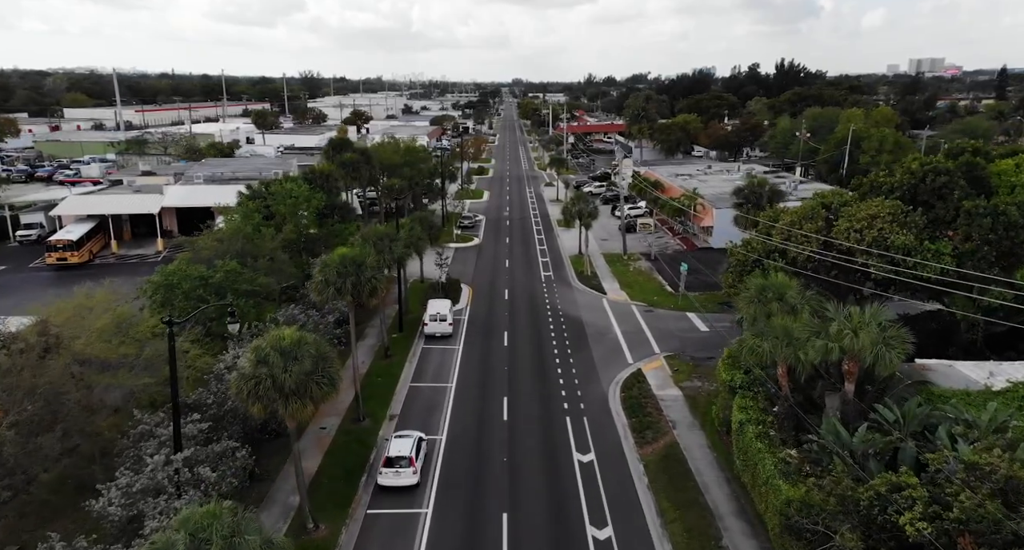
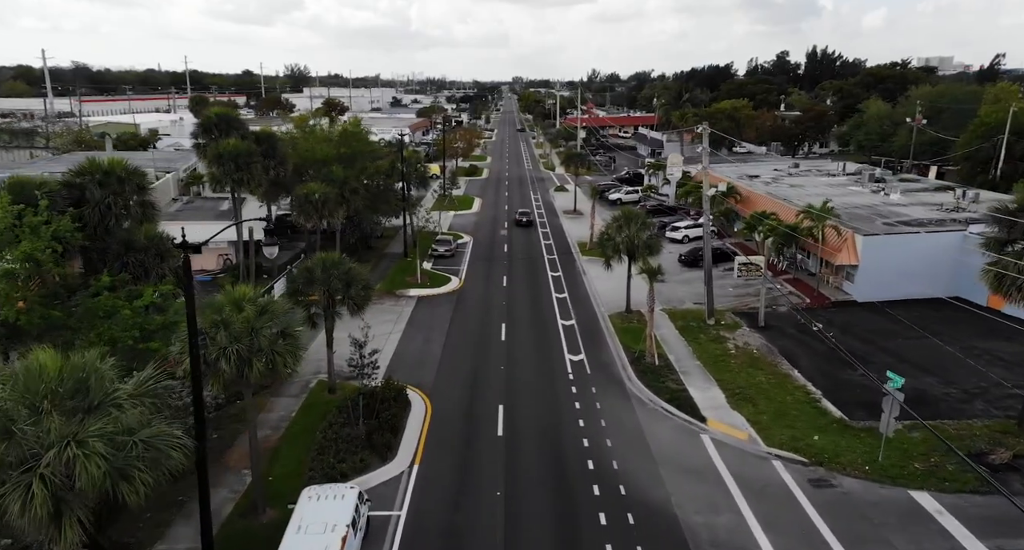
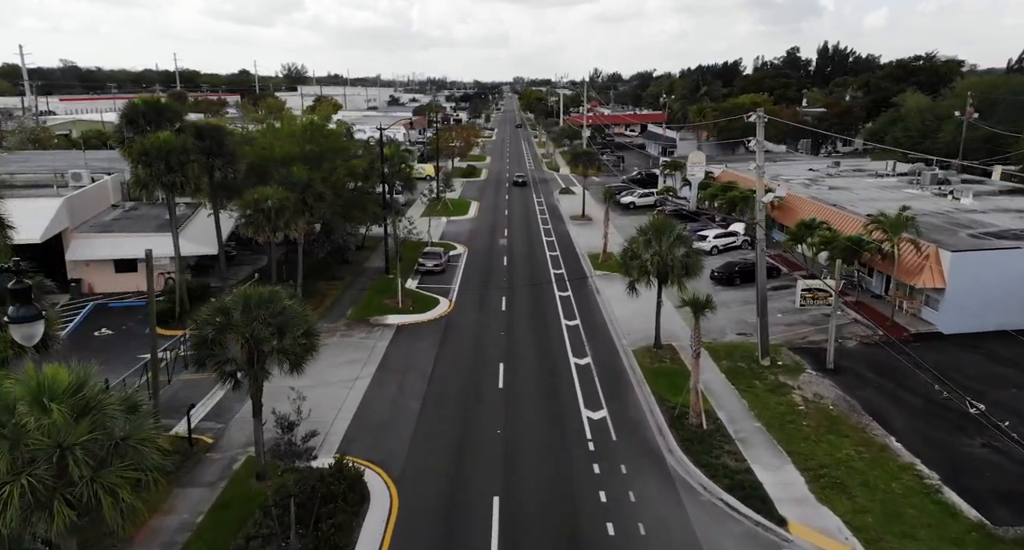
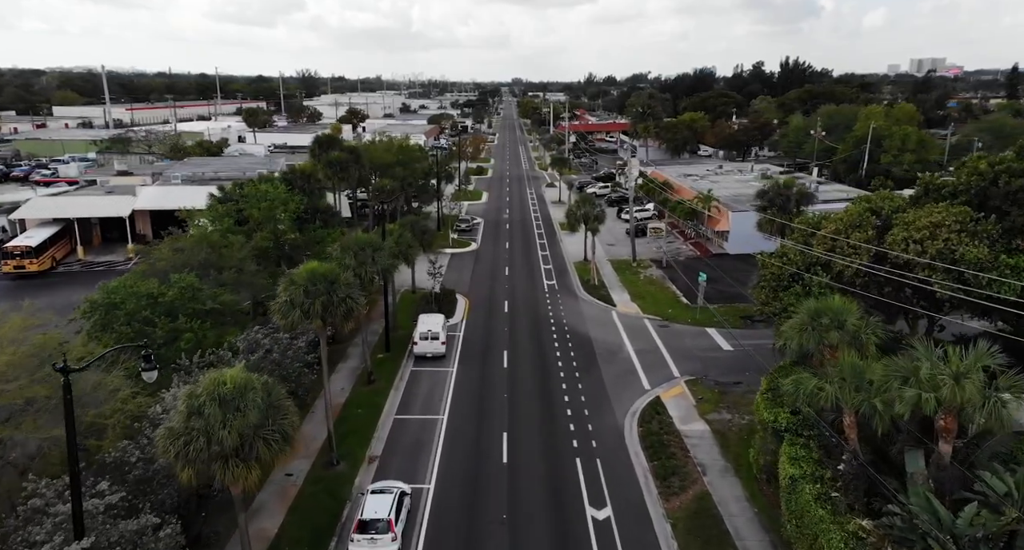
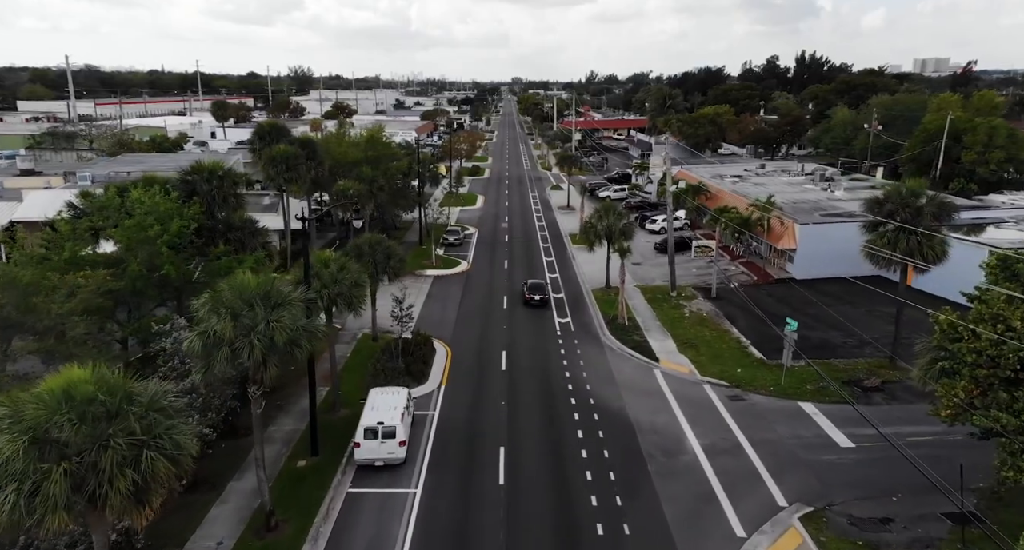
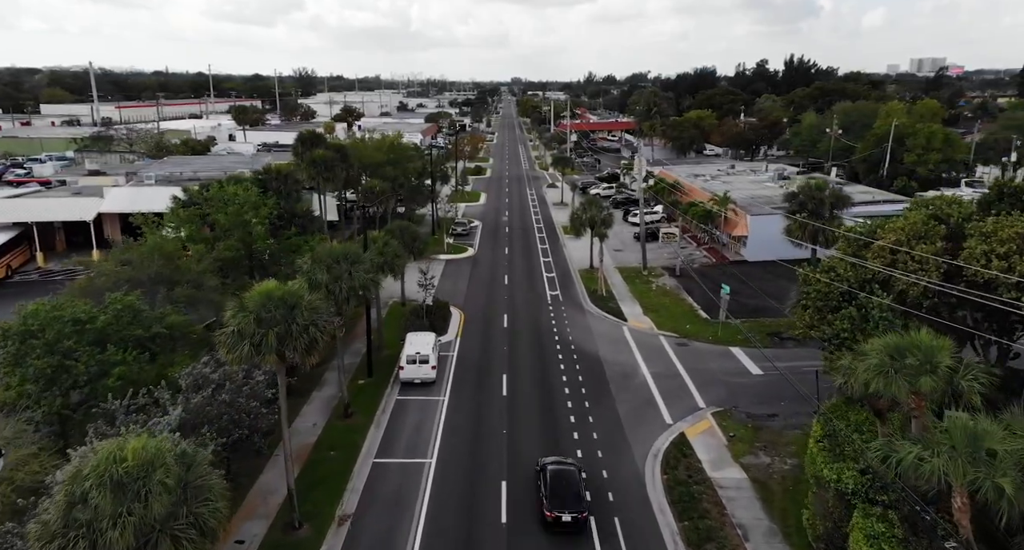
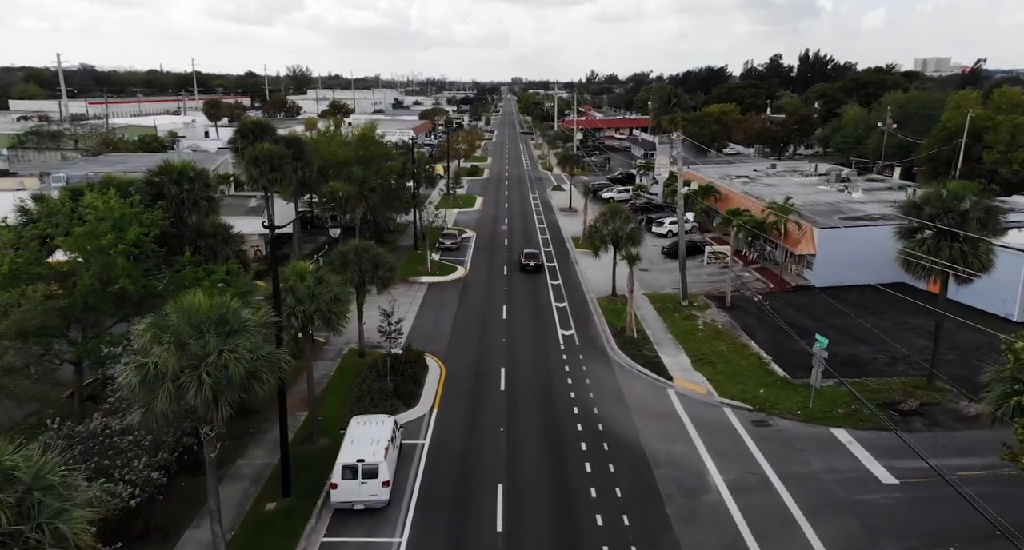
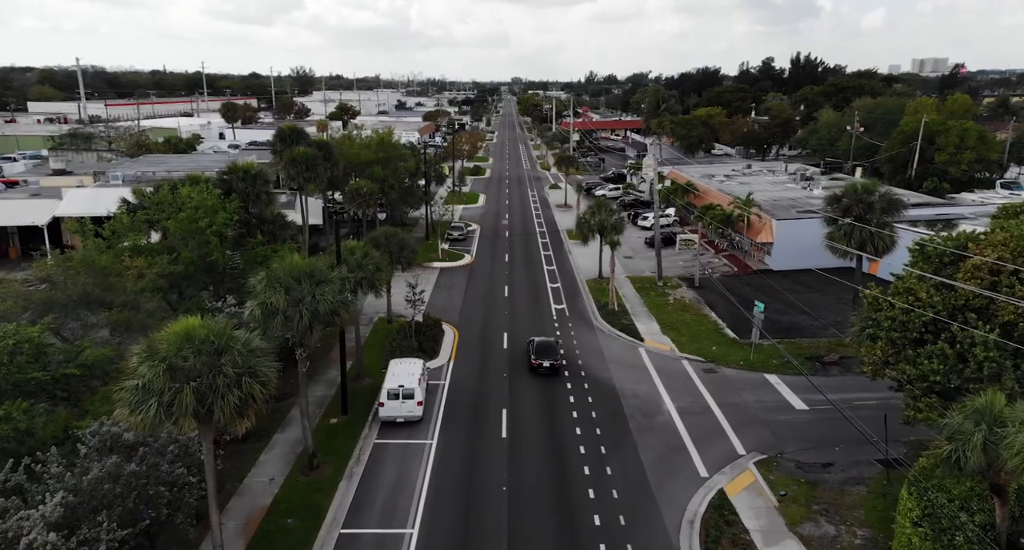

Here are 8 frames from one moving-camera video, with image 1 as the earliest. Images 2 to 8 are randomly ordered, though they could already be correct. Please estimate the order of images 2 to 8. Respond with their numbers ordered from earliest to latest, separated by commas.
4, 6, 8, 5, 7, 2, 3
